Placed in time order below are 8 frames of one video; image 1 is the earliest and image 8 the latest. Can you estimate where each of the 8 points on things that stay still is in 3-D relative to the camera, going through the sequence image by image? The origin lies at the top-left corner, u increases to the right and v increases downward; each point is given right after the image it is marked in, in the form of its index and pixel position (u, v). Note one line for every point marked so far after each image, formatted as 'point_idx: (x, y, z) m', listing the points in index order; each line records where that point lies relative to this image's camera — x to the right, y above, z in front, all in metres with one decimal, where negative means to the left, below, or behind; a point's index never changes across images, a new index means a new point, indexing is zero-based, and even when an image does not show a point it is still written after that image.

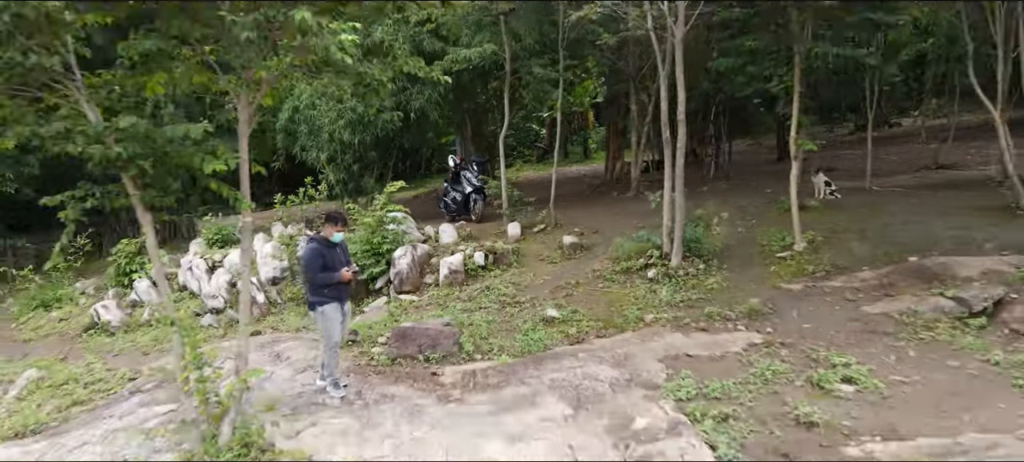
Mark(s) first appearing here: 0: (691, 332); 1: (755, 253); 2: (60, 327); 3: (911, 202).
0: (+1.0, -0.6, +4.4) m
1: (+1.8, -0.1, +5.7) m
2: (-4.4, -0.9, +7.5) m
3: (+3.3, +0.3, +6.4) m
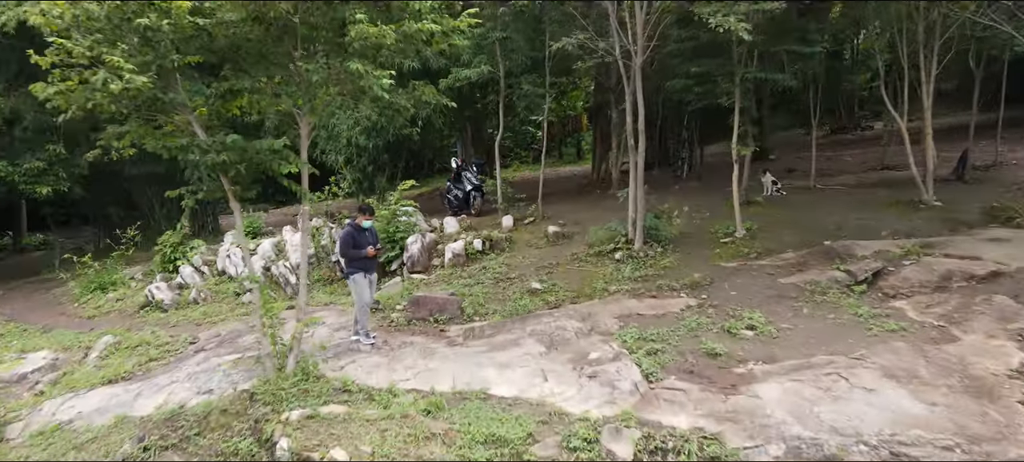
0: (+1.0, -0.5, +5.7) m
1: (+1.7, 0.0, +7.0) m
2: (-4.4, -0.8, +8.7) m
3: (+3.3, +0.4, +7.7) m
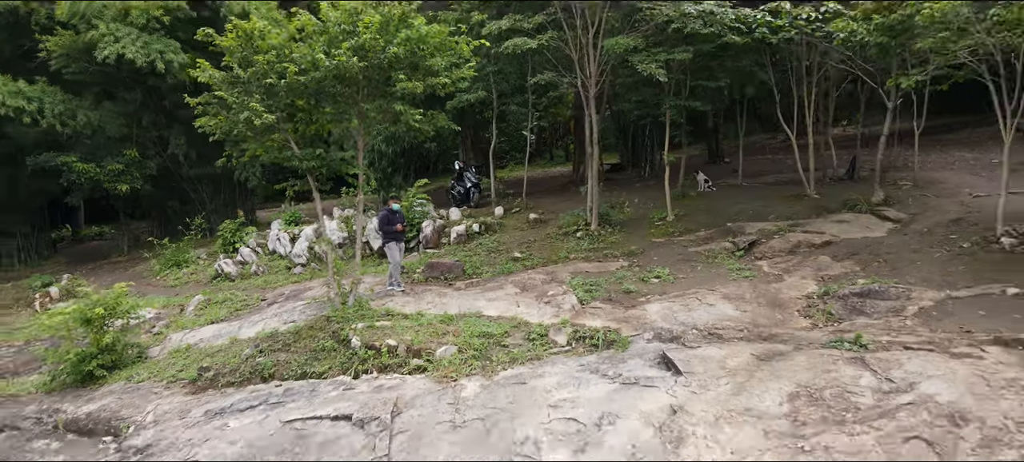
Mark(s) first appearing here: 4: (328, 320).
0: (+0.8, -0.3, +8.1) m
1: (+1.6, +0.1, +9.4) m
2: (-4.5, -0.6, +11.1) m
3: (+3.1, +0.5, +10.1) m
4: (-1.6, -0.8, +6.9) m
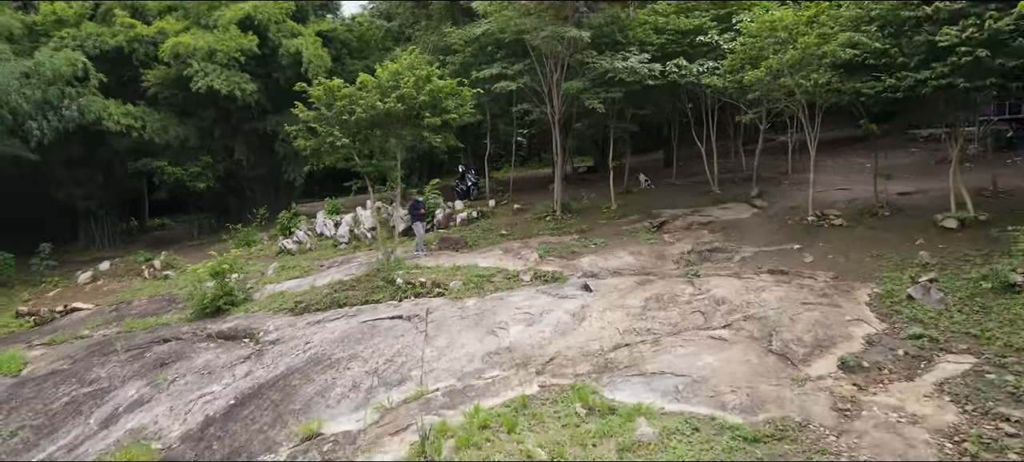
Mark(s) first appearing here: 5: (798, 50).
0: (+0.6, -0.1, +11.8) m
1: (+1.4, +0.4, +13.0) m
2: (-4.7, -0.4, +14.8) m
3: (+2.9, +0.8, +13.8) m
4: (-1.8, -0.5, +10.6) m
5: (+3.3, +2.1, +9.0) m
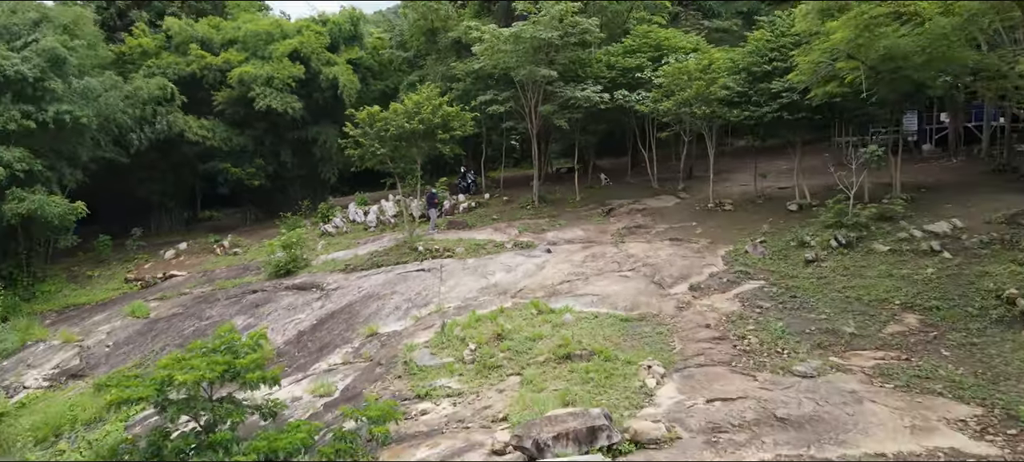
0: (+0.4, +0.2, +16.0) m
1: (+1.2, +0.7, +17.2) m
2: (-5.0, -0.1, +19.0) m
3: (+2.7, +1.1, +18.0) m
4: (-2.0, -0.2, +14.8) m
5: (+3.0, +2.4, +13.2) m
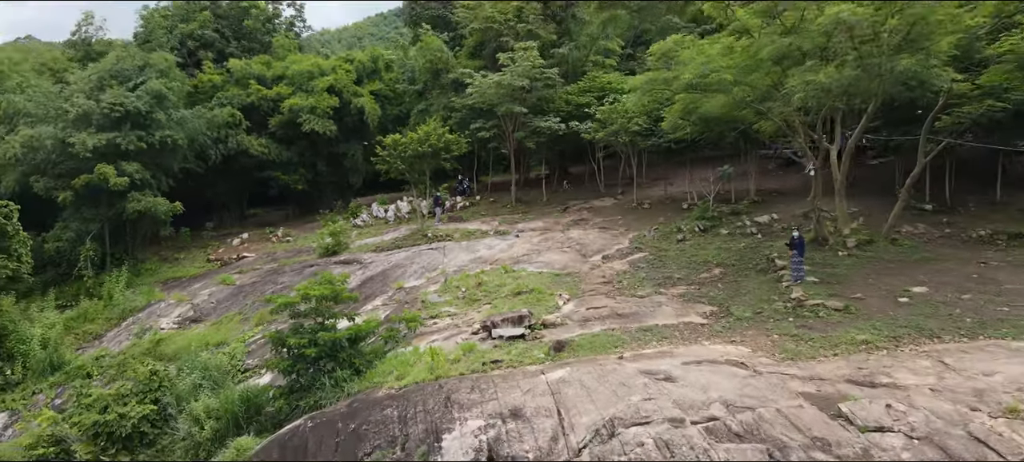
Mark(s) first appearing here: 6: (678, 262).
0: (0.0, +0.5, +21.9) m
1: (+0.7, +0.9, +23.2) m
2: (-5.4, +0.2, +24.9) m
3: (+2.2, +1.3, +23.9) m
4: (-2.5, 0.0, +20.7) m
5: (+2.6, +2.6, +19.1) m
6: (+3.2, -0.6, +14.9) m
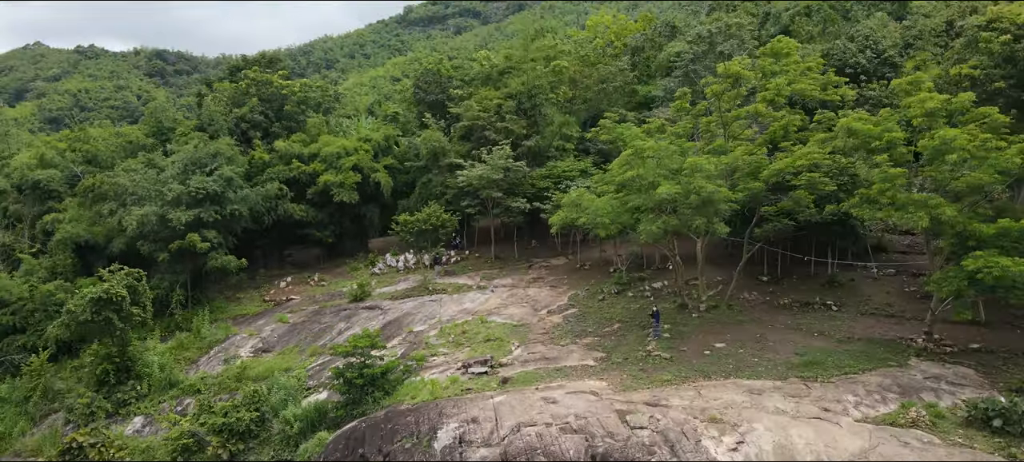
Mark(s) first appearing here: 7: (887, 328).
0: (-0.8, -1.4, +29.6) m
1: (-0.1, -1.0, +30.9) m
2: (-6.2, -1.7, +32.7) m
3: (+1.5, -0.6, +31.6) m
4: (-3.3, -1.9, +28.5) m
5: (+1.8, +0.7, +26.8) m
6: (+2.4, -2.5, +22.6) m
7: (+9.3, -2.4, +19.3) m
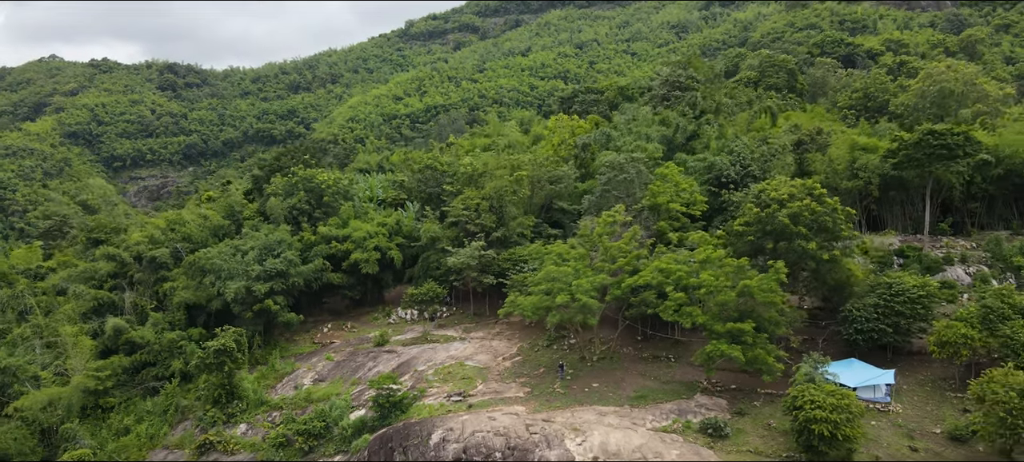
0: (-2.4, -5.1, +43.4) m
1: (-1.6, -4.7, +44.7) m
2: (-7.7, -5.4, +46.5) m
3: (-0.1, -4.3, +45.4) m
4: (-4.8, -5.6, +42.3) m
5: (+0.3, -3.0, +40.7) m
6: (+0.8, -6.2, +36.4) m
7: (+7.7, -6.1, +33.2) m
